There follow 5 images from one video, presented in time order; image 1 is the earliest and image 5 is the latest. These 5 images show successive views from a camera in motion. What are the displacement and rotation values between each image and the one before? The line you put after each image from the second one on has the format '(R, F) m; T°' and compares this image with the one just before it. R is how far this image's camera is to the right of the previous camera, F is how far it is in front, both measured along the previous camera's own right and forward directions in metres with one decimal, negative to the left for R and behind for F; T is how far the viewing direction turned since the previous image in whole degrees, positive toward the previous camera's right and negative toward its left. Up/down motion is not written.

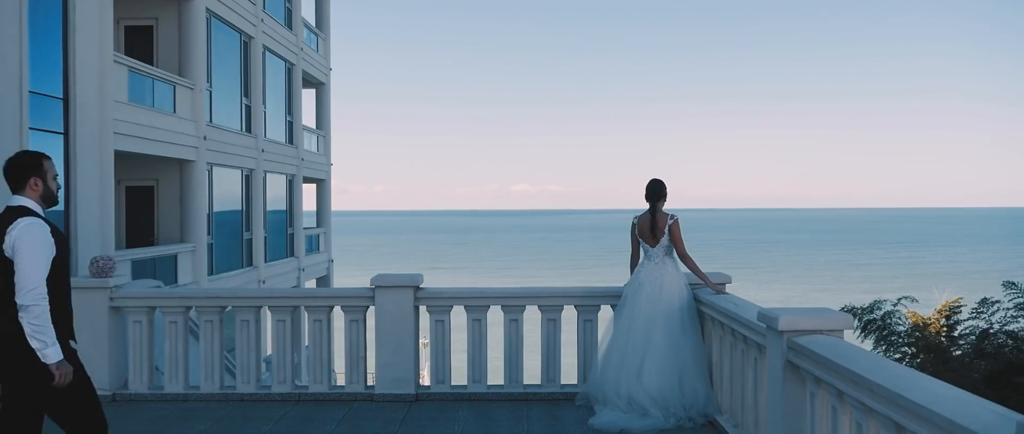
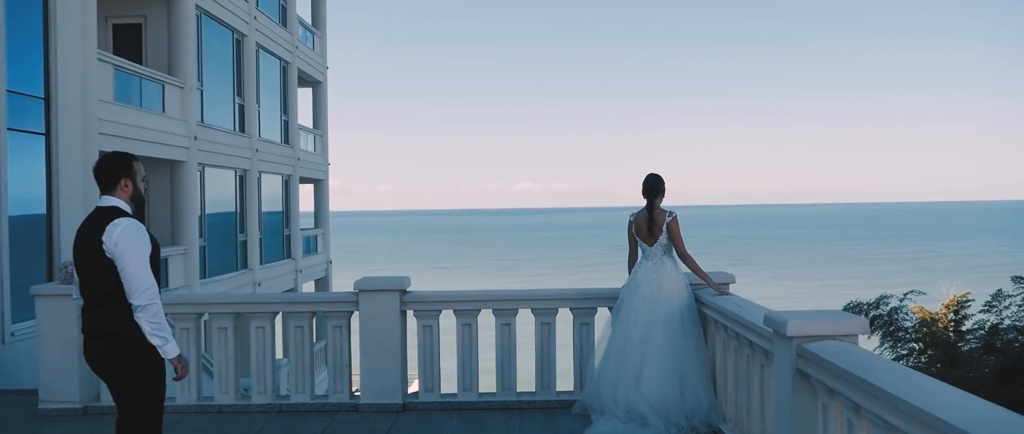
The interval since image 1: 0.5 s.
(+0.1, +0.3) m; 0°
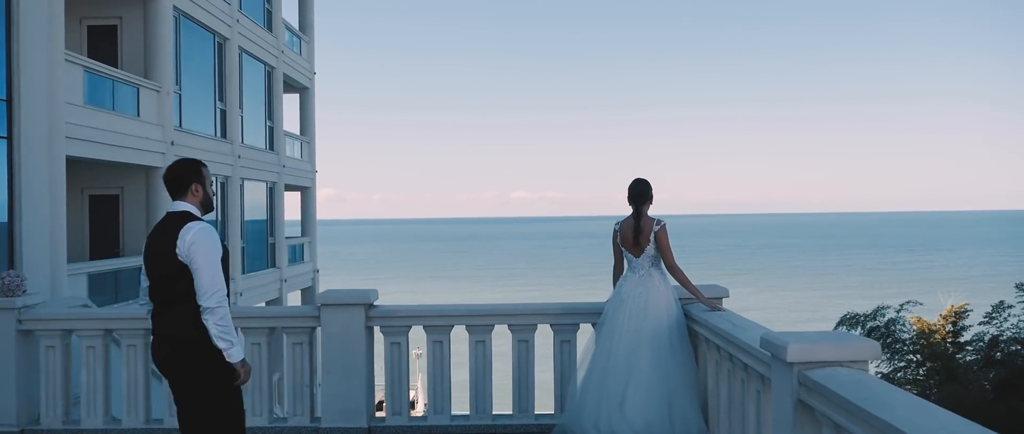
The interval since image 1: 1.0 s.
(+0.1, +0.4) m; 0°
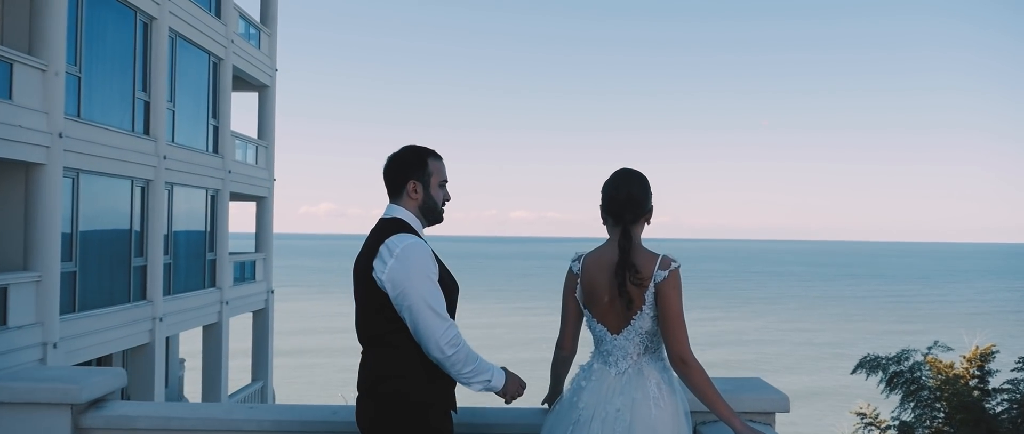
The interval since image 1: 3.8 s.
(+0.5, +2.4) m; 0°
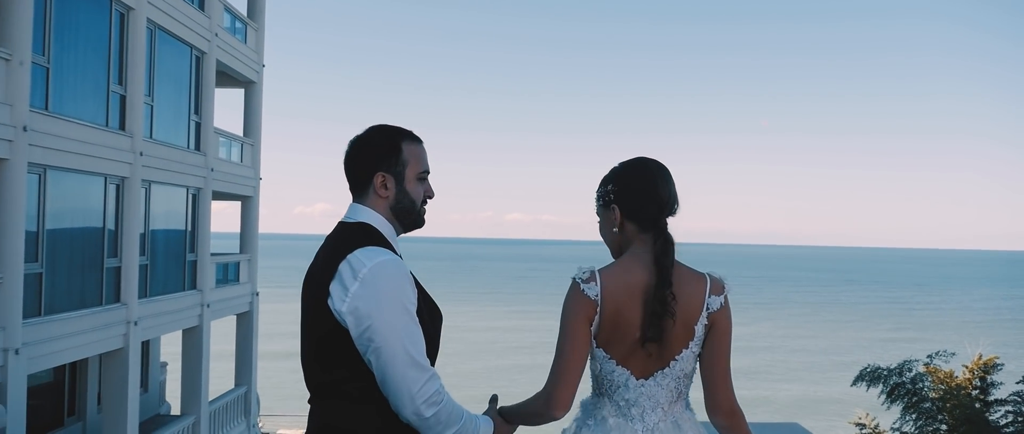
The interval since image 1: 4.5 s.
(+0.1, +0.5) m; 0°
